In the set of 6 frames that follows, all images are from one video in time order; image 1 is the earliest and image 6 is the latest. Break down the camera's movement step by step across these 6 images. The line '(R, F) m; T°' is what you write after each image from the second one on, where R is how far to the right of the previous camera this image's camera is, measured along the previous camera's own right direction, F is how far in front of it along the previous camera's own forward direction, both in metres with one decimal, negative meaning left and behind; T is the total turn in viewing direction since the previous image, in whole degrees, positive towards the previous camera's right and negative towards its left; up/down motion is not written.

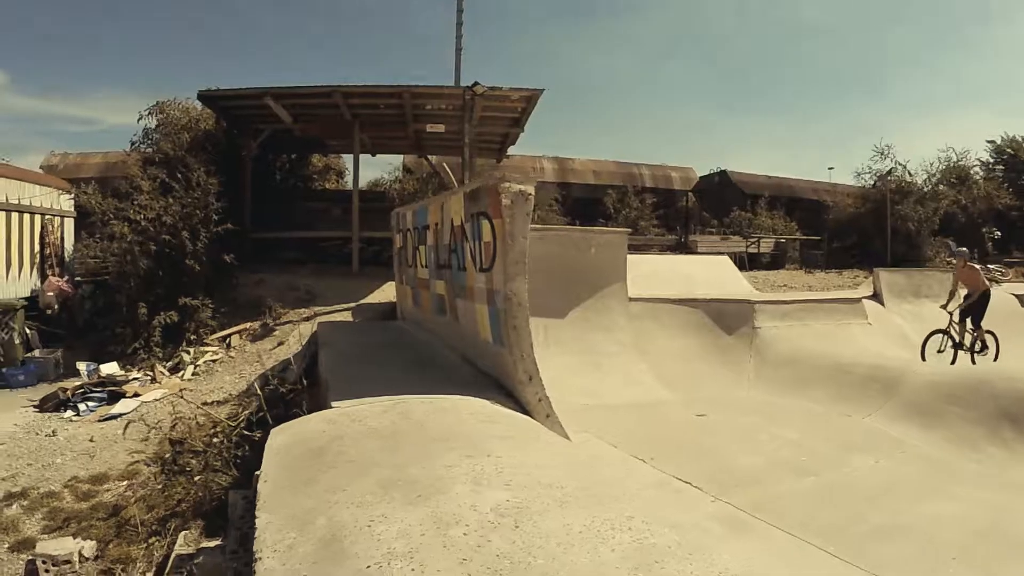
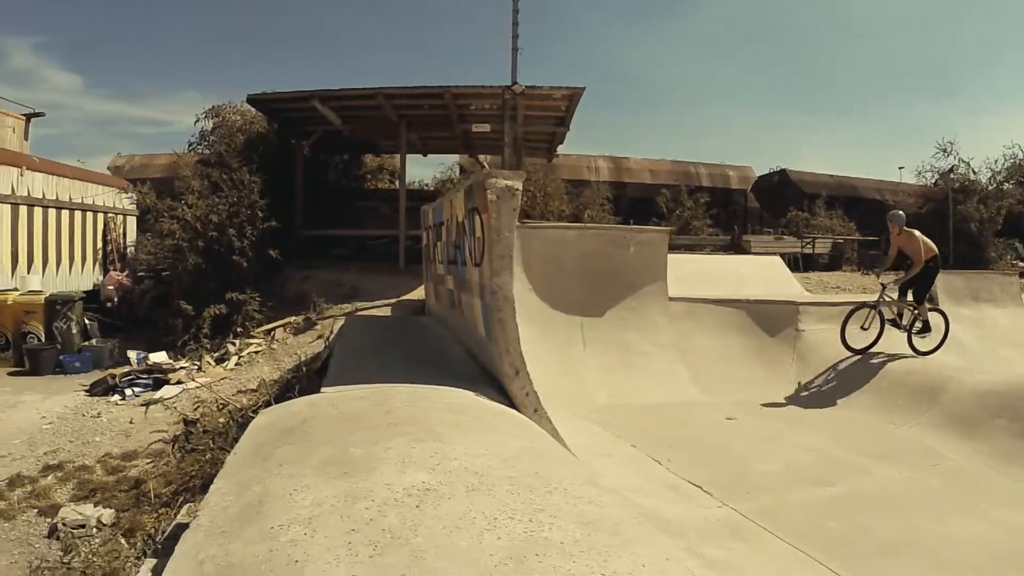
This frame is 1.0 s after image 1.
(+0.3, 0.0) m; -5°
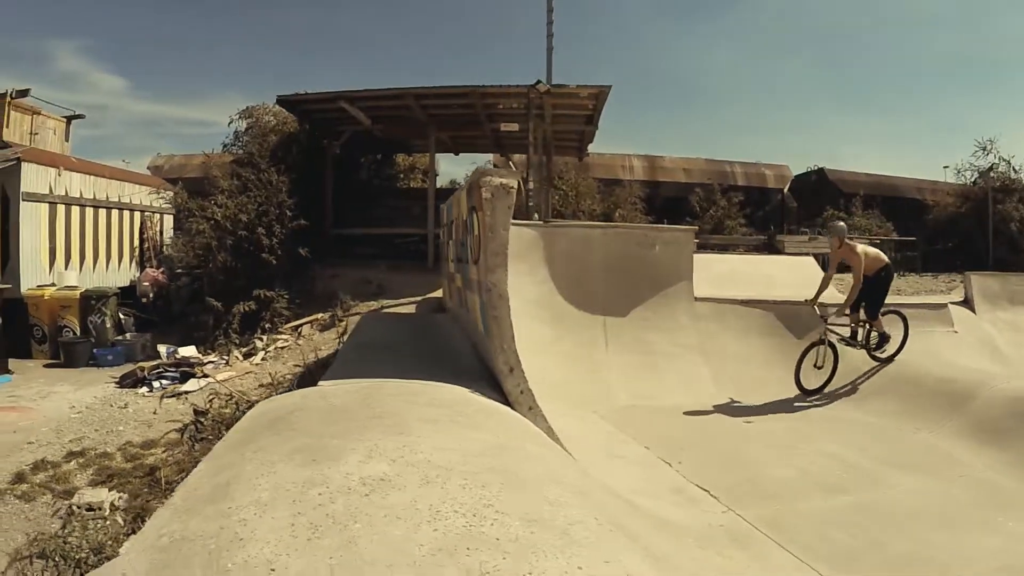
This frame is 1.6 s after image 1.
(+0.2, 0.0) m; -3°
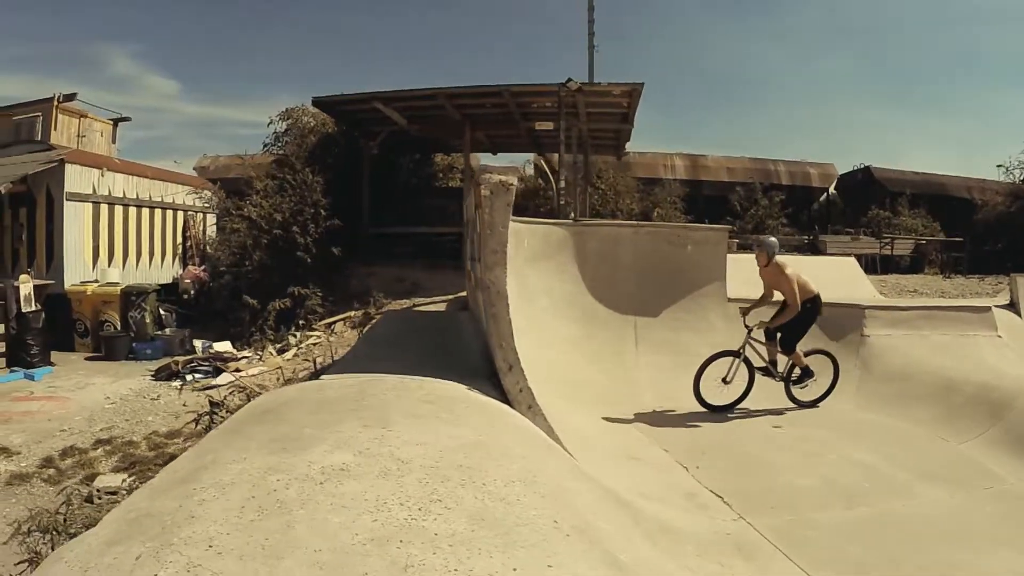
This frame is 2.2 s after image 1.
(+0.2, 0.0) m; -4°
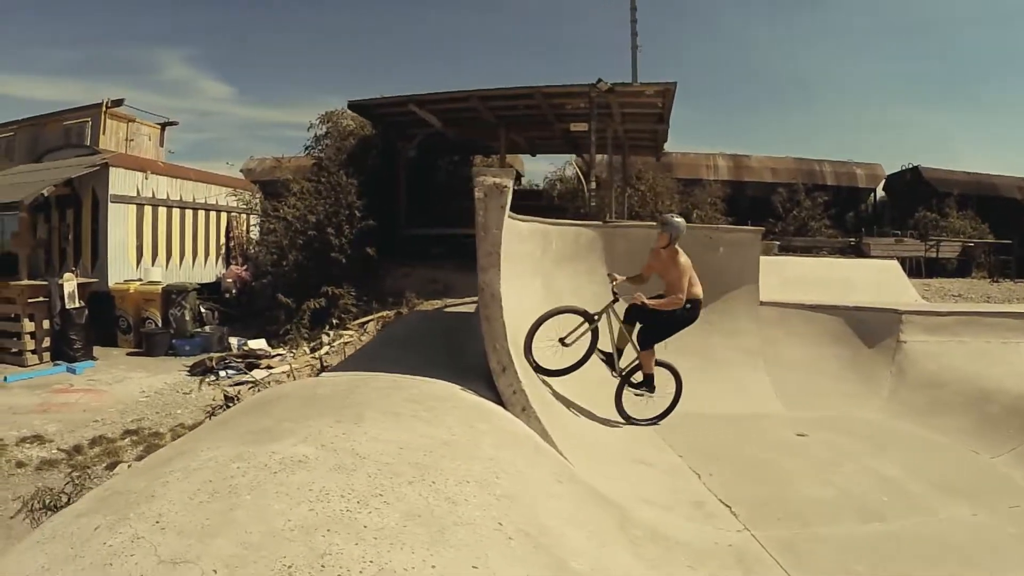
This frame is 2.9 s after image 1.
(+0.2, 0.0) m; -4°
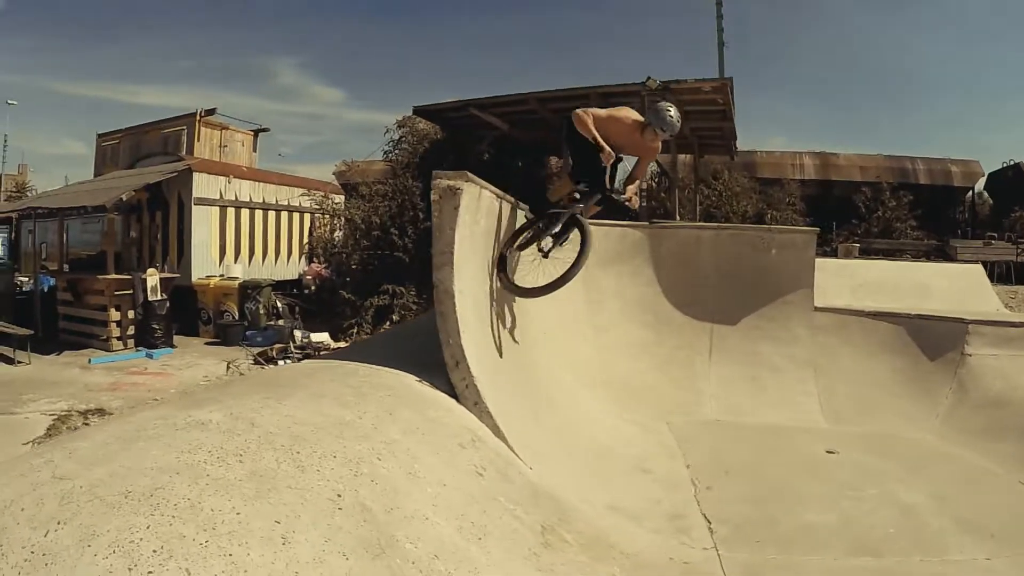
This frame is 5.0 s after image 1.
(+0.7, -0.2) m; -8°
